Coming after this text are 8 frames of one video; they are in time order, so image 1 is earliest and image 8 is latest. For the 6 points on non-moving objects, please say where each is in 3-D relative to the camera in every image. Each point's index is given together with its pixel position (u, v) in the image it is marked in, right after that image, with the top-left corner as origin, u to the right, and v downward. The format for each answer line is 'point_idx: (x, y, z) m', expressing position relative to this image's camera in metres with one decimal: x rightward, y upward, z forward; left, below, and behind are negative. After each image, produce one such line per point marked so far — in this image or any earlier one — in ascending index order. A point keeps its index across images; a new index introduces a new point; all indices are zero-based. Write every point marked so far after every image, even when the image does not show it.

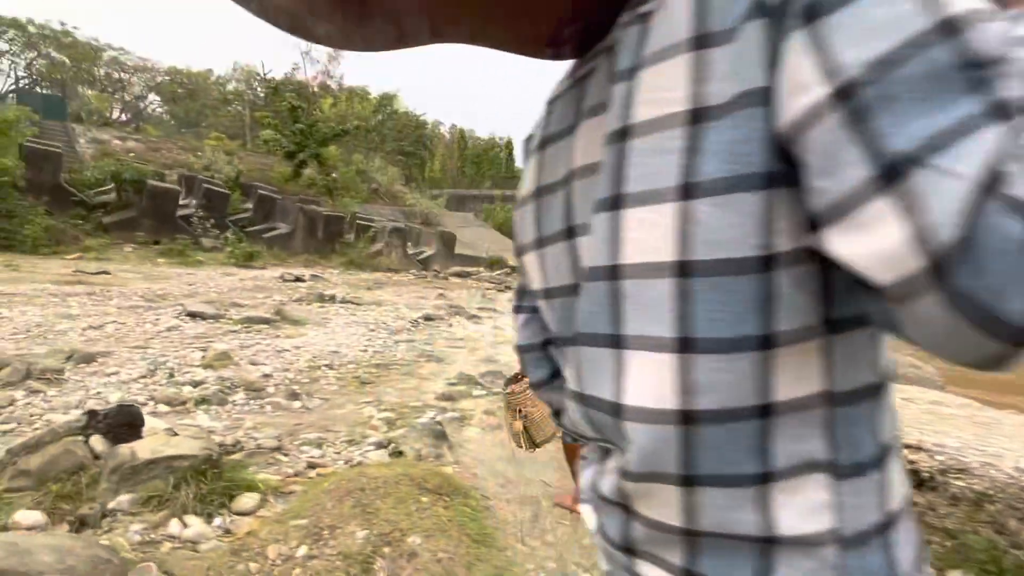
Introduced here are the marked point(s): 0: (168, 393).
0: (-2.4, -0.7, +3.4) m
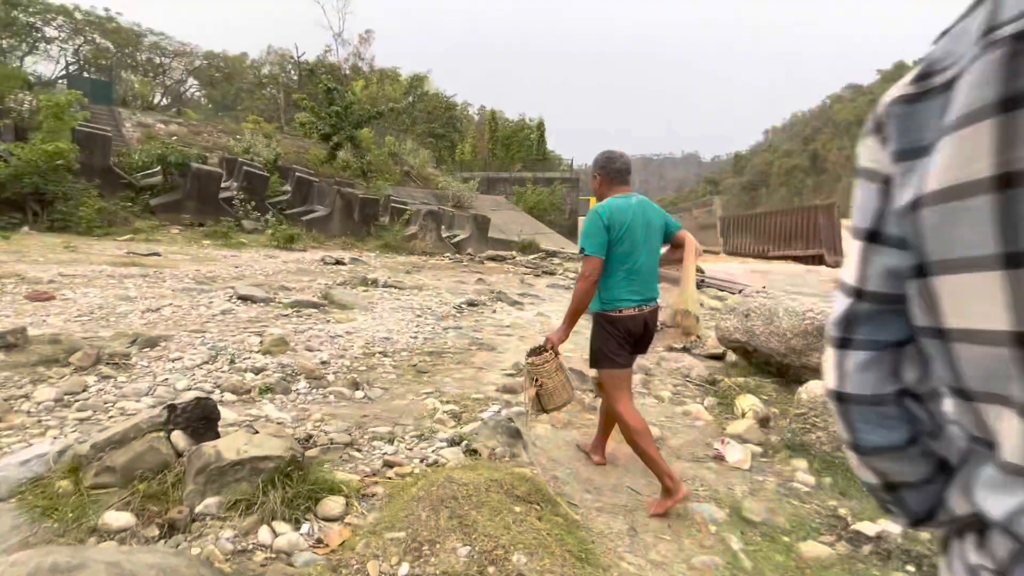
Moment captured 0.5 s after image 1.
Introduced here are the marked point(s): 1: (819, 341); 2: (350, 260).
0: (-1.9, -0.6, +3.3) m
1: (+2.7, -0.5, +4.3) m
2: (-4.1, +0.7, +12.1) m
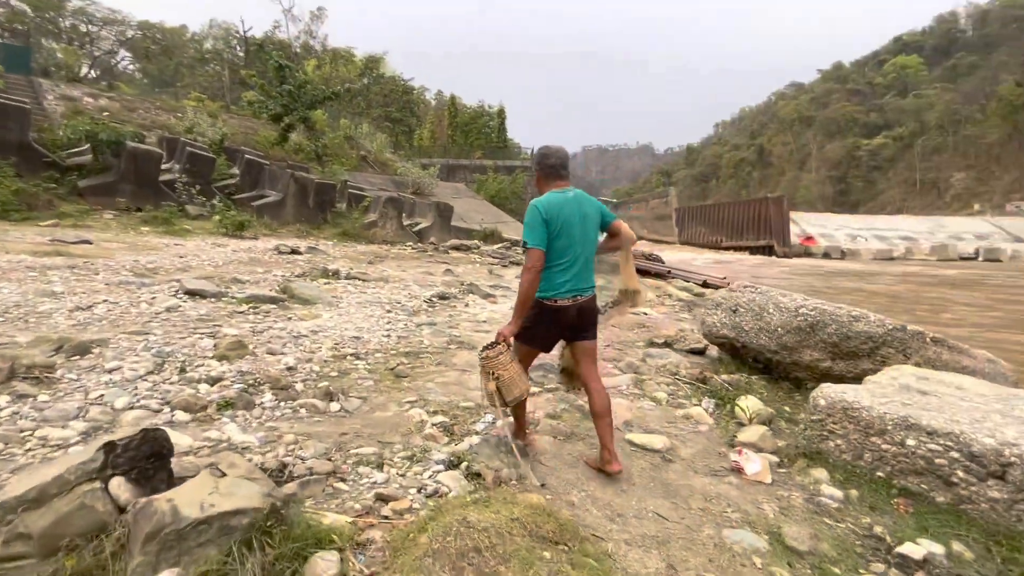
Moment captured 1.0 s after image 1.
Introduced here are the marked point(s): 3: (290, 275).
0: (-1.9, -0.6, +2.8) m
1: (+2.6, -0.4, +4.2) m
2: (-4.8, +0.9, +11.3) m
3: (-3.5, +0.2, +7.6) m
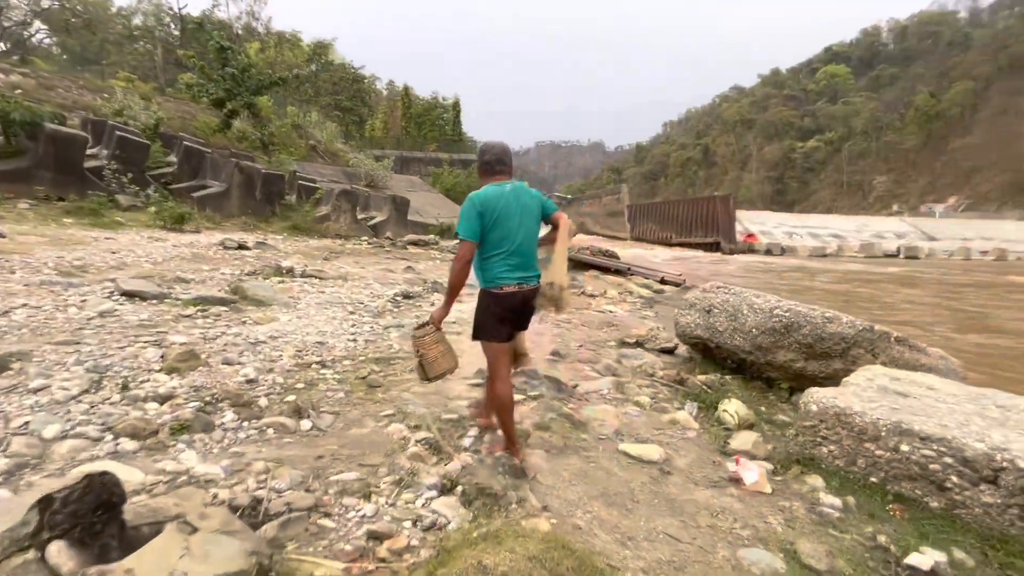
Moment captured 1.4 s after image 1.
0: (-1.9, -0.7, +2.5) m
1: (+2.4, -0.4, +4.3) m
2: (-5.6, +1.0, +10.6) m
3: (-4.0, +0.2, +7.1) m
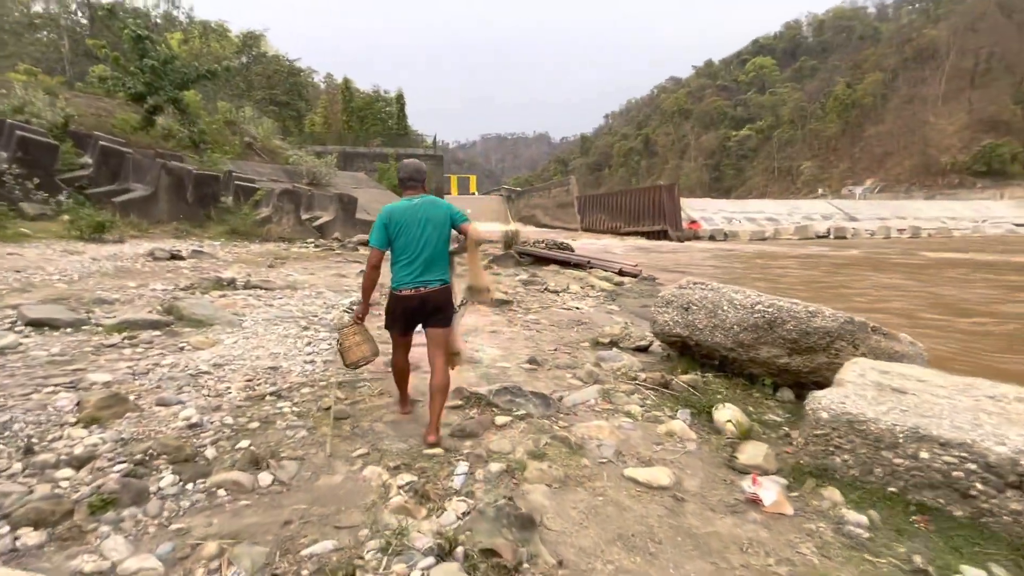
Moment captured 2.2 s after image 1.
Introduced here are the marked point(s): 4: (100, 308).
0: (-1.9, -0.8, +2.0) m
1: (+2.2, -0.4, +4.2) m
2: (-6.5, +0.7, +9.7) m
3: (-4.5, 0.0, +6.4) m
4: (-4.4, -0.2, +5.1) m
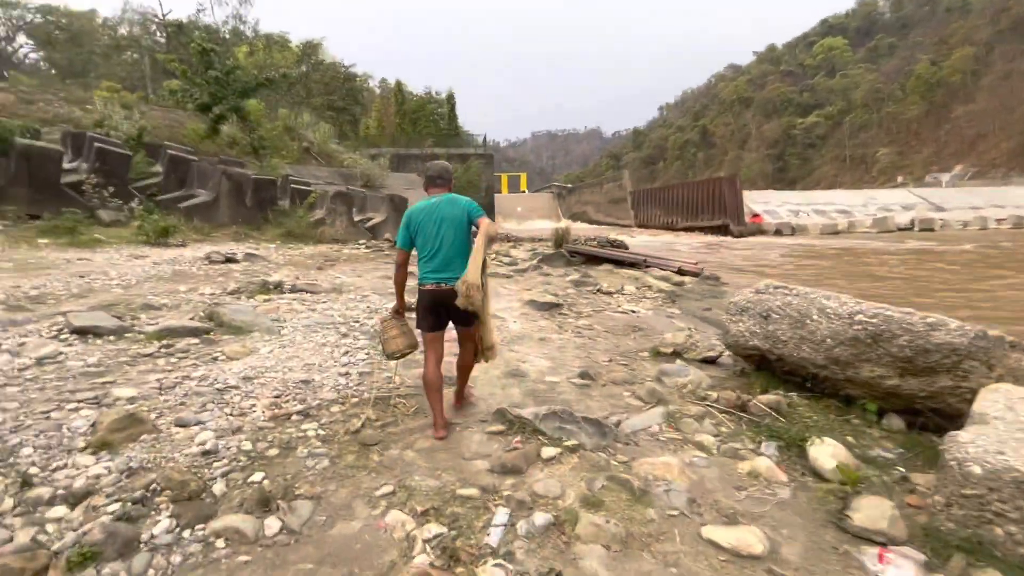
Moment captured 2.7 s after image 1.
0: (-1.8, -0.9, +1.7) m
1: (+2.6, -0.4, +3.5) m
2: (-5.5, +0.7, +9.9) m
3: (-3.8, -0.1, +6.3) m
4: (-3.9, -0.3, +5.1) m
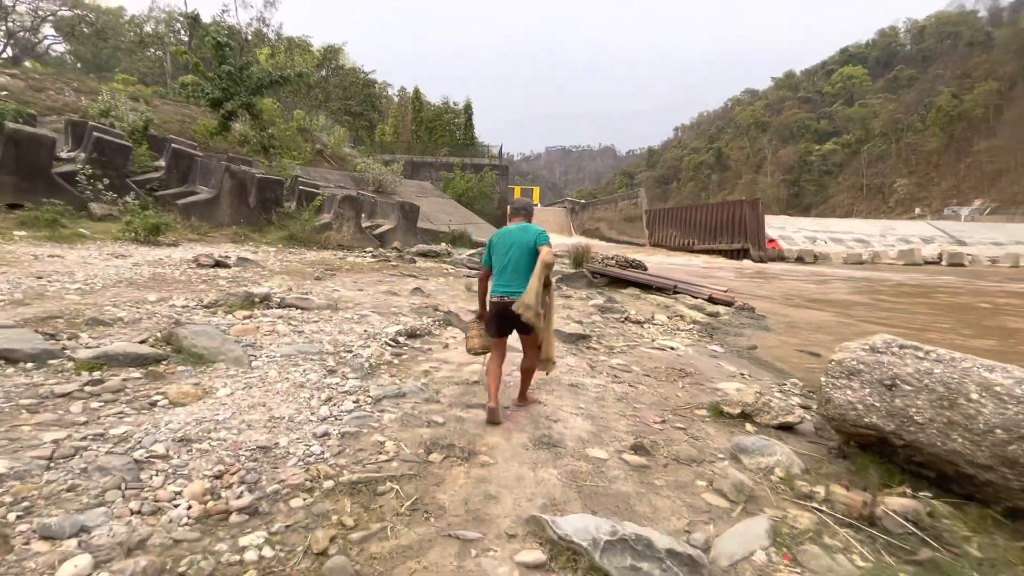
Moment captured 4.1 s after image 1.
0: (-1.6, -1.0, +0.7) m
1: (+2.8, -0.8, +2.4) m
2: (-5.1, +0.5, +9.0) m
3: (-3.5, -0.2, +5.4) m
4: (-3.6, -0.4, +4.1) m
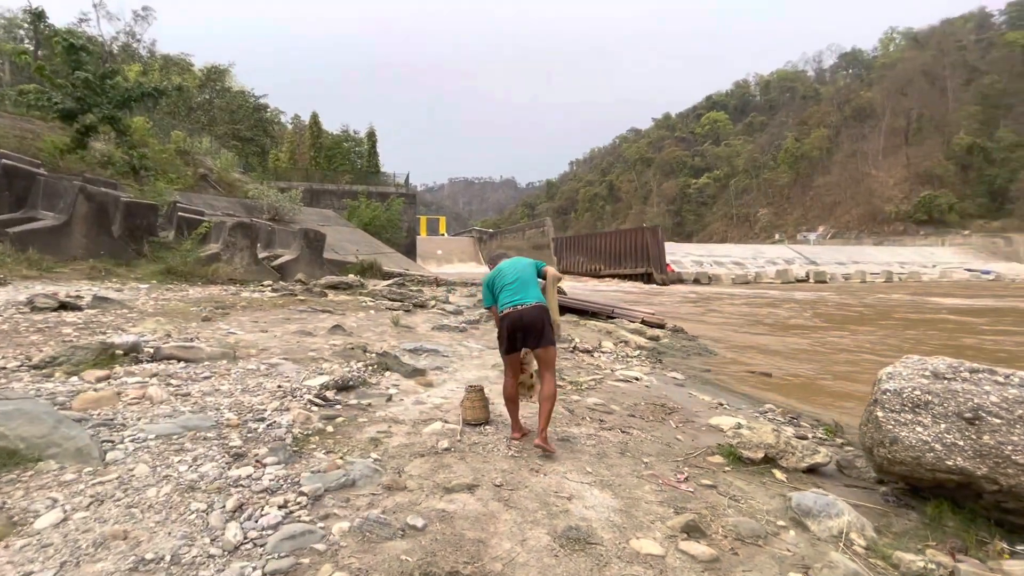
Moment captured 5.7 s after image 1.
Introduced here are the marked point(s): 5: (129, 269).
0: (-1.0, -1.1, -0.5) m
1: (+3.0, -0.8, +2.0) m
2: (-6.1, -0.2, +7.0) m
3: (-3.8, -0.6, +3.7) m
4: (-3.6, -0.7, +2.5) m
5: (-8.0, +0.4, +10.1) m
